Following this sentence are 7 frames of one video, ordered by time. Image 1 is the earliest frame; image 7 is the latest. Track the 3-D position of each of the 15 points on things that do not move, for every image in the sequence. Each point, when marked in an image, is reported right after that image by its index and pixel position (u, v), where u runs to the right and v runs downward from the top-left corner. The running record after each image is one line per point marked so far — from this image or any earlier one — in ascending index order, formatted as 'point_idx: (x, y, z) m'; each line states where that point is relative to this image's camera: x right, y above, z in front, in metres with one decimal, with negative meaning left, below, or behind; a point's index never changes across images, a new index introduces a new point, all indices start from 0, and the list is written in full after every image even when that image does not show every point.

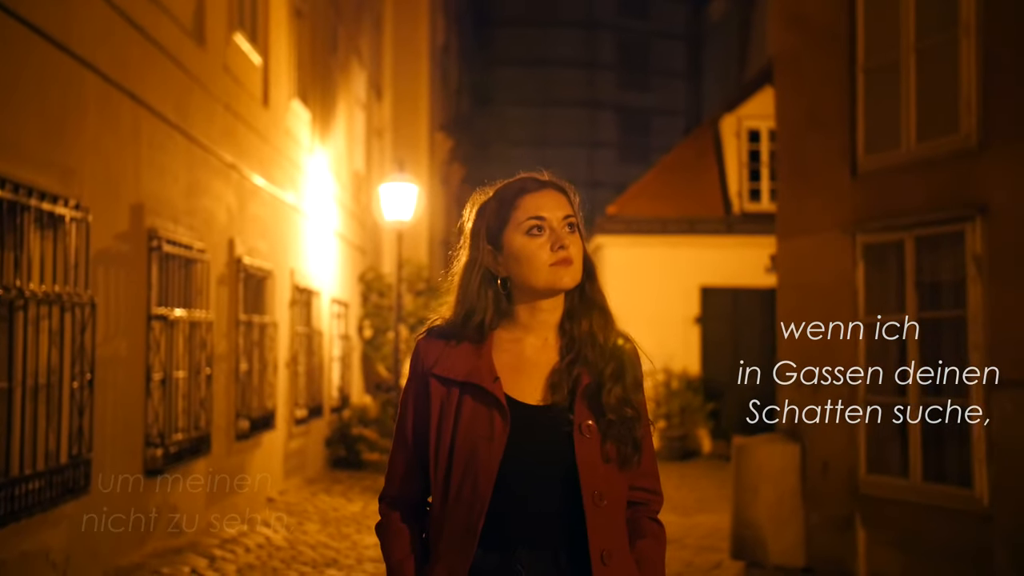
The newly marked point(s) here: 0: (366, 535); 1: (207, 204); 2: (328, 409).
0: (-1.5, -2.5, +11.3) m
1: (-2.9, +0.8, +10.8) m
2: (-2.7, -1.8, +16.9) m
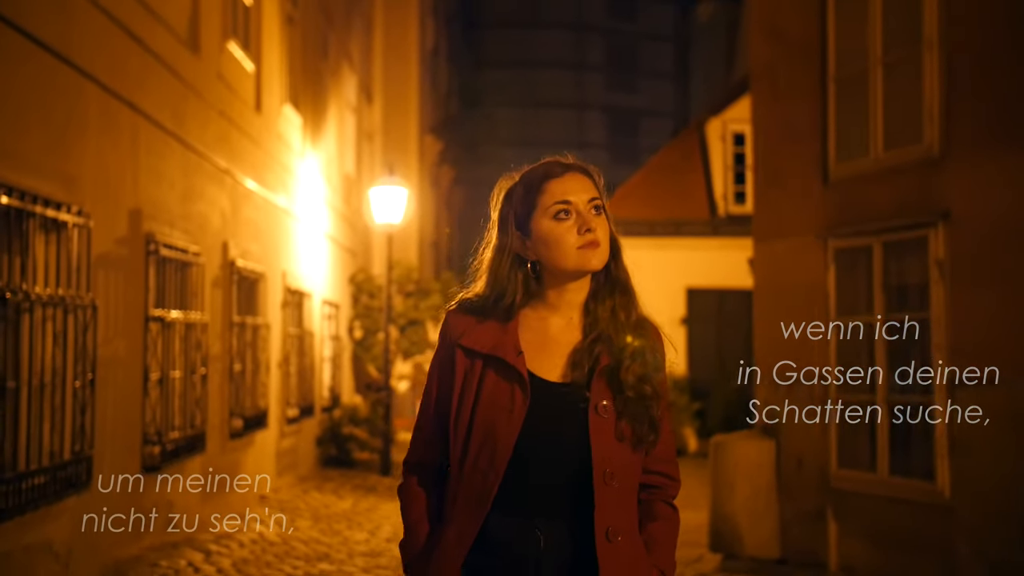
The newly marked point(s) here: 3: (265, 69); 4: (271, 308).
0: (-1.6, -2.5, +11.6) m
1: (-3.0, +0.8, +11.1) m
2: (-2.9, -1.8, +17.3) m
3: (-3.0, +2.7, +14.0) m
4: (-3.0, -0.2, +14.1) m
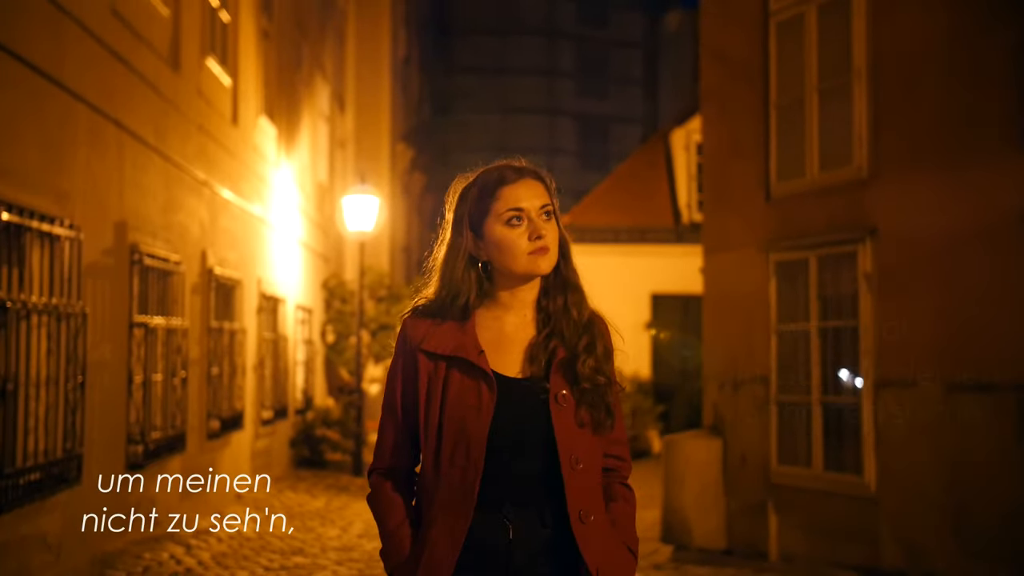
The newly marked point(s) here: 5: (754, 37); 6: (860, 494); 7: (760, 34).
0: (-2.0, -2.6, +12.2) m
1: (-3.3, +0.7, +11.6) m
2: (-3.4, -1.9, +17.8) m
3: (-3.4, +2.6, +14.6) m
4: (-3.4, -0.3, +14.7) m
5: (+2.0, +2.1, +9.5) m
6: (+2.5, -1.5, +8.1) m
7: (+2.0, +2.1, +9.4) m
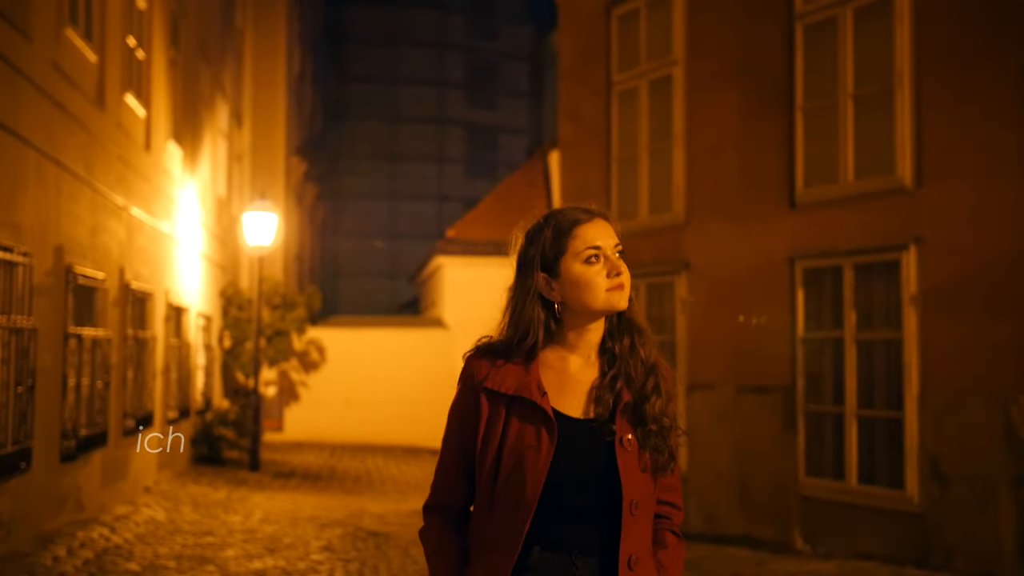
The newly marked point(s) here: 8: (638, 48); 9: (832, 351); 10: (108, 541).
0: (-3.4, -2.7, +13.8) m
1: (-4.7, +0.5, +13.1) m
2: (-5.3, -2.1, +19.2) m
3: (-5.0, +2.4, +16.0) m
4: (-5.0, -0.5, +16.2) m
5: (+0.9, +1.9, +11.5) m
6: (+1.4, -1.7, +10.2) m
7: (+0.9, +1.9, +11.5) m
8: (+1.2, +2.3, +11.0) m
9: (+2.4, -0.5, +8.6) m
10: (-4.0, -2.5, +11.5) m
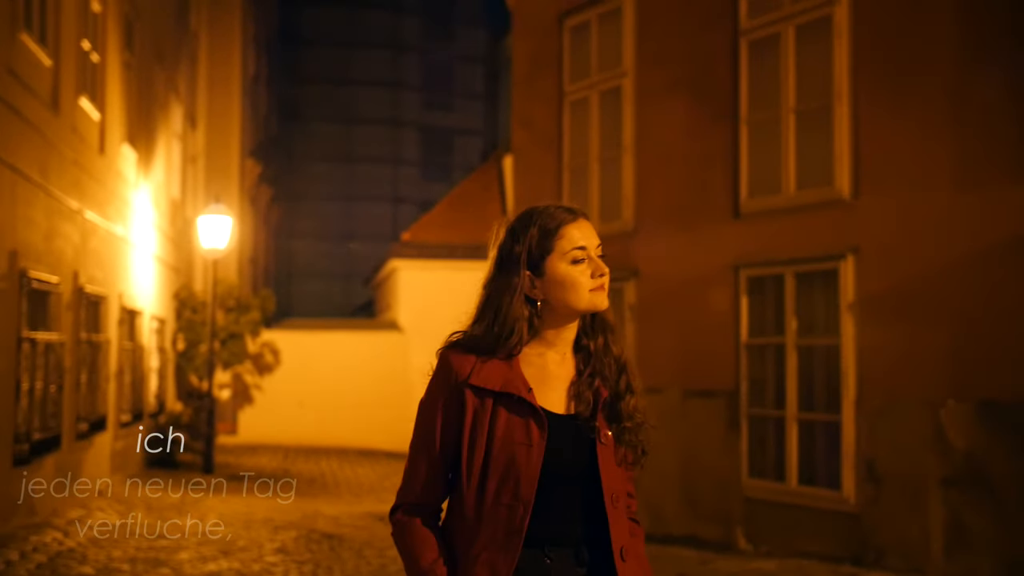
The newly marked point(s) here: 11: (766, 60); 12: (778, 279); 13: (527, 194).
0: (-3.9, -2.8, +13.9) m
1: (-5.2, +0.5, +13.1) m
2: (-6.1, -2.1, +19.2) m
3: (-5.6, +2.4, +16.1) m
4: (-5.6, -0.5, +16.2) m
5: (+0.4, +1.8, +11.8) m
6: (+1.0, -1.7, +10.5) m
7: (+0.4, +1.8, +11.7) m
8: (+0.8, +2.2, +11.3) m
9: (+2.0, -0.5, +8.9) m
10: (-4.5, -2.6, +11.5) m
11: (+2.0, +1.8, +9.2) m
12: (+2.1, +0.1, +8.9) m
13: (+0.2, +1.0, +12.1) m
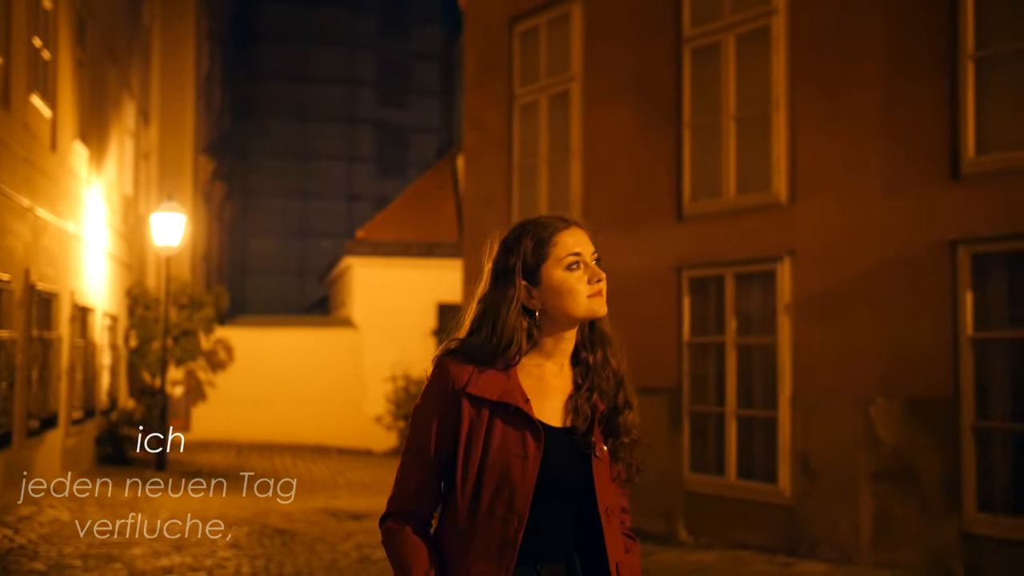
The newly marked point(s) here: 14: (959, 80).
0: (-4.5, -2.7, +13.9) m
1: (-5.7, +0.5, +13.1) m
2: (-6.9, -2.1, +19.2) m
3: (-6.3, +2.4, +16.0) m
4: (-6.3, -0.5, +16.1) m
5: (-0.1, +1.8, +12.0) m
6: (+0.5, -1.7, +10.7) m
7: (-0.1, +1.8, +11.9) m
8: (+0.3, +2.2, +11.5) m
9: (+1.6, -0.5, +9.2) m
10: (-5.0, -2.5, +11.5) m
11: (+1.6, +1.8, +9.5) m
12: (+1.7, +0.1, +9.2) m
13: (-0.4, +1.0, +12.4) m
14: (+2.9, +1.4, +7.6) m
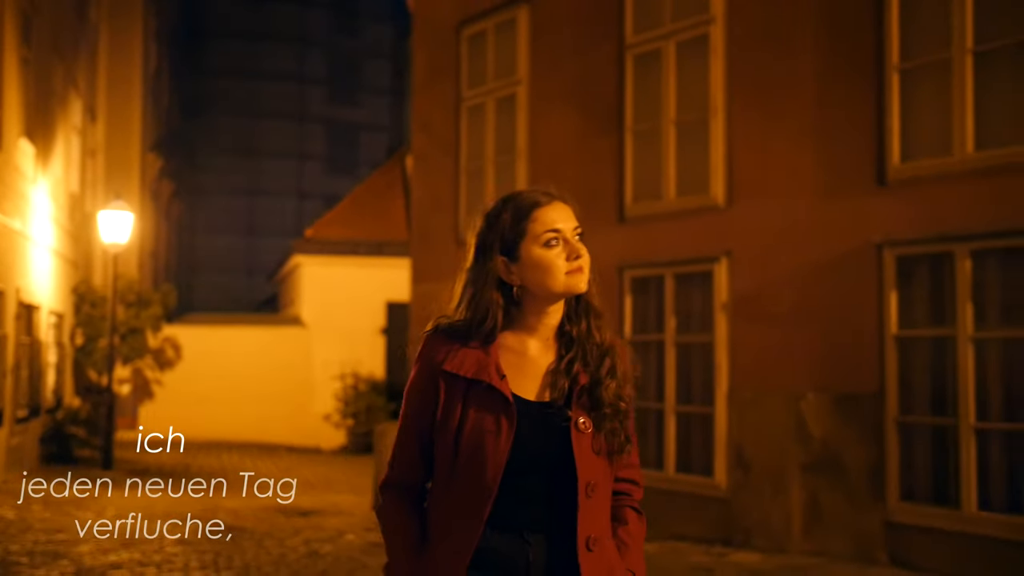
0: (-5.2, -2.7, +14.0) m
1: (-6.3, +0.6, +13.1) m
2: (-7.8, -2.0, +19.1) m
3: (-7.0, +2.5, +16.0) m
4: (-7.1, -0.4, +16.1) m
5: (-0.7, +1.8, +12.2) m
6: (0.0, -1.7, +11.0) m
7: (-0.6, +1.8, +12.1) m
8: (-0.3, +2.3, +11.7) m
9: (+1.2, -0.5, +9.5) m
10: (-5.6, -2.5, +11.5) m
11: (+1.2, +1.8, +9.7) m
12: (+1.2, +0.1, +9.5) m
13: (-0.9, +1.0, +12.5) m
14: (+2.6, +1.4, +7.9) m
